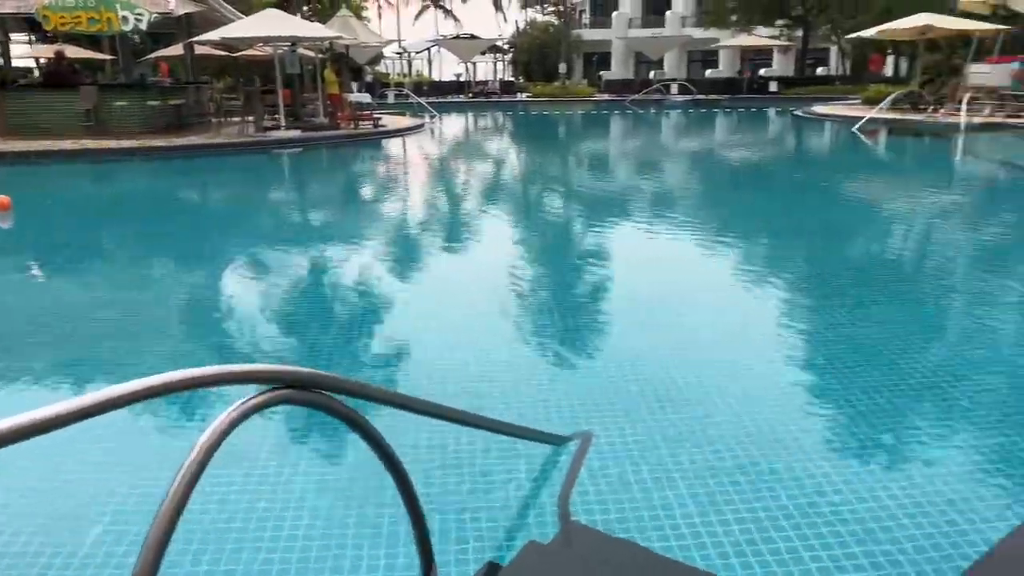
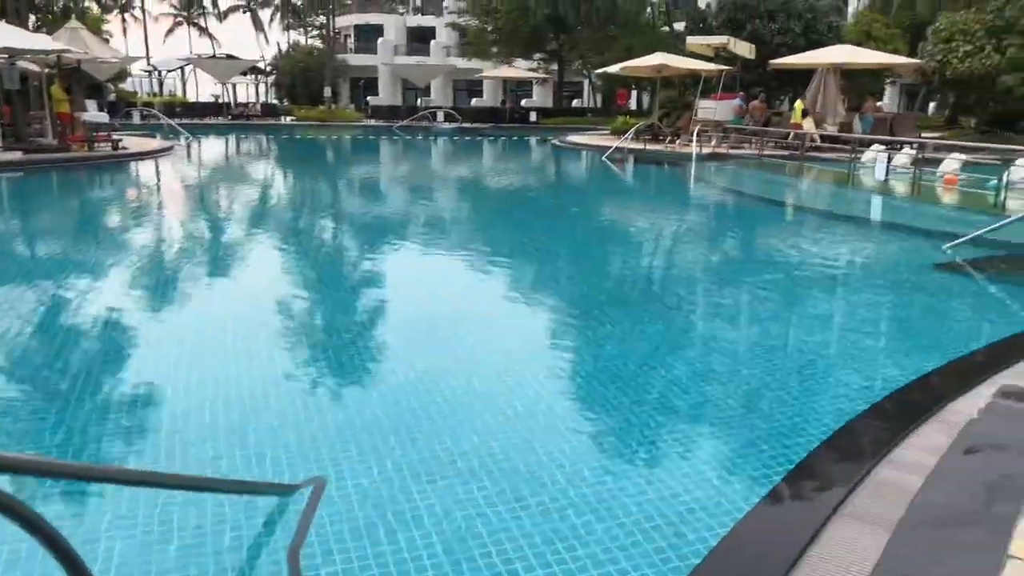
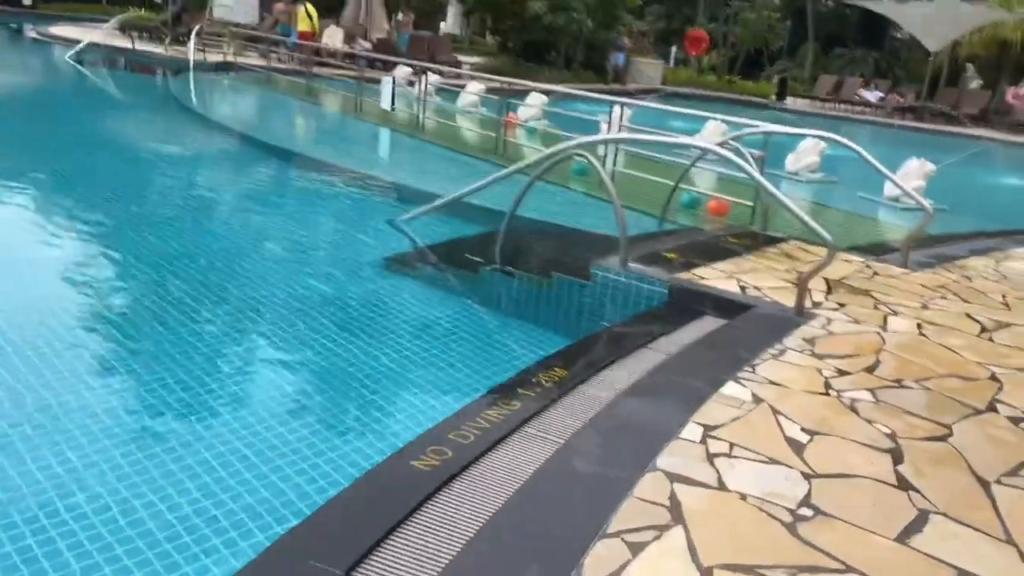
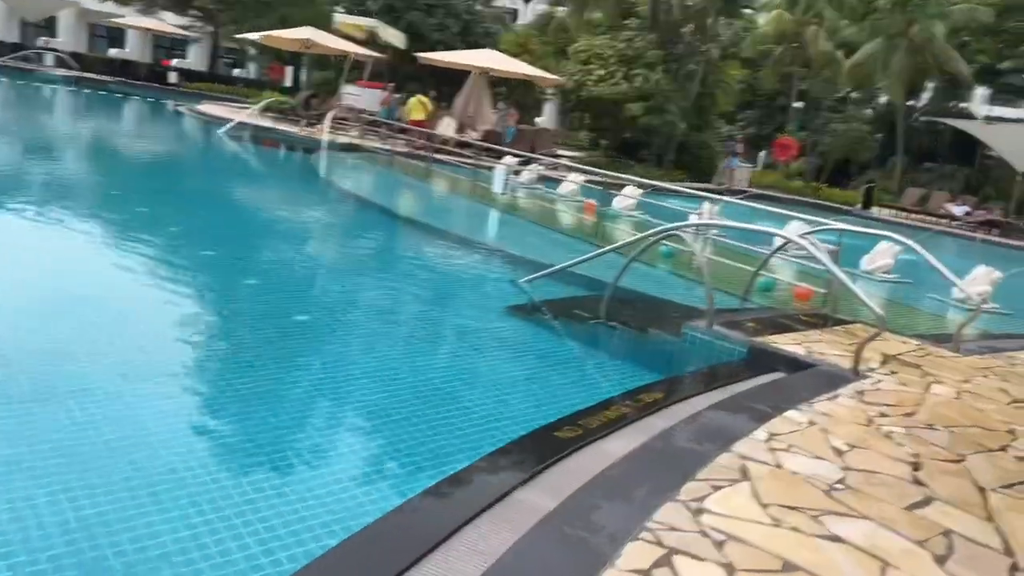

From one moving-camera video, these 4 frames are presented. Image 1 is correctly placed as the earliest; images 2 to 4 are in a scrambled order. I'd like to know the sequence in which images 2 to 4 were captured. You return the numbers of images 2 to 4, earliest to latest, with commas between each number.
2, 4, 3
